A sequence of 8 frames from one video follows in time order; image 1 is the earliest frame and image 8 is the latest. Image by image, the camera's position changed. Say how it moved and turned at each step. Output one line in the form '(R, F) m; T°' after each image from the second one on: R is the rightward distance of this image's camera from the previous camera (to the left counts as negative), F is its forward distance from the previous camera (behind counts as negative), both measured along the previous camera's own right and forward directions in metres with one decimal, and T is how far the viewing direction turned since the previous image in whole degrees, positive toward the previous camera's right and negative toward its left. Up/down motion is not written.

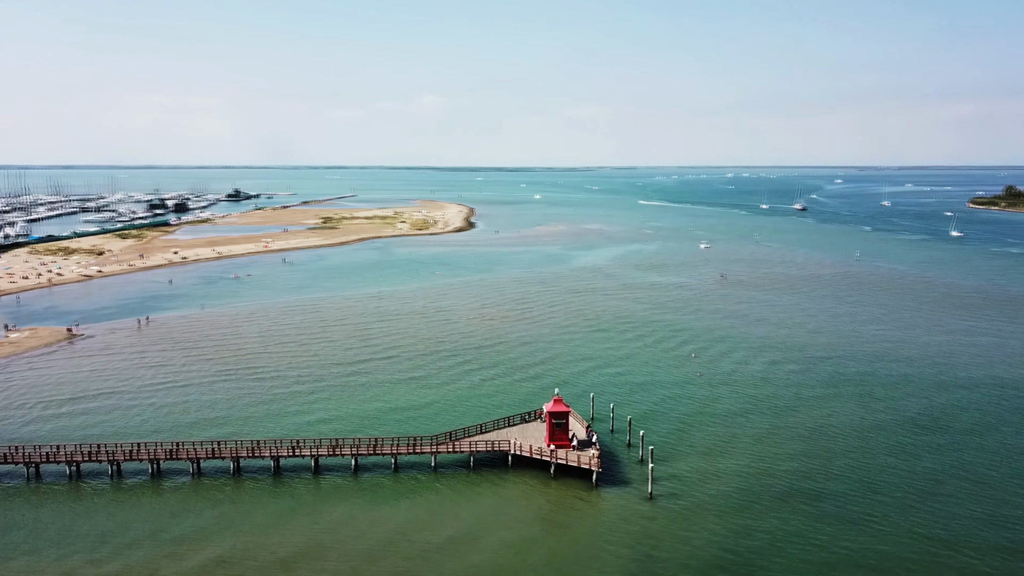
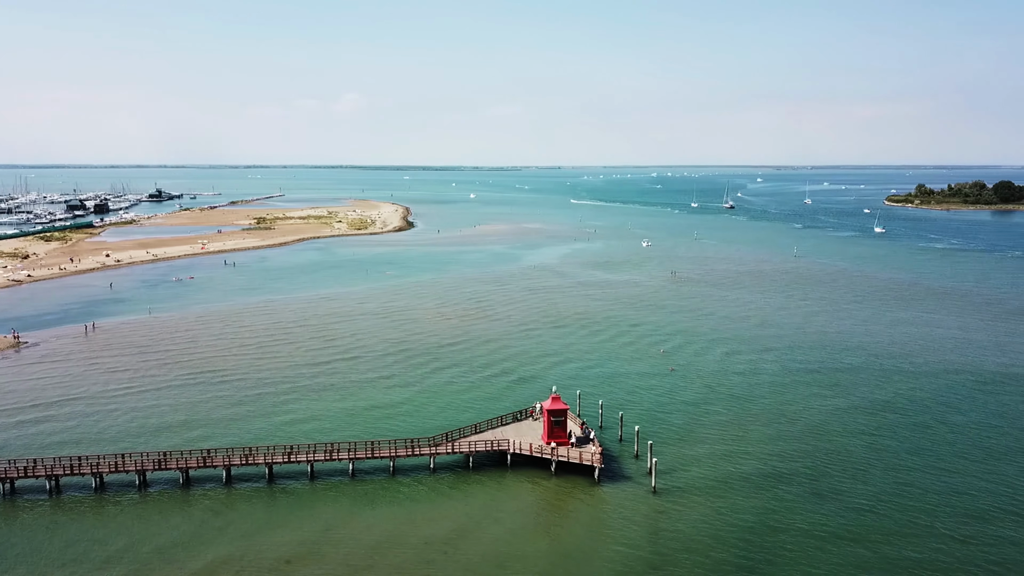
(-2.5, +0.1) m; +5°
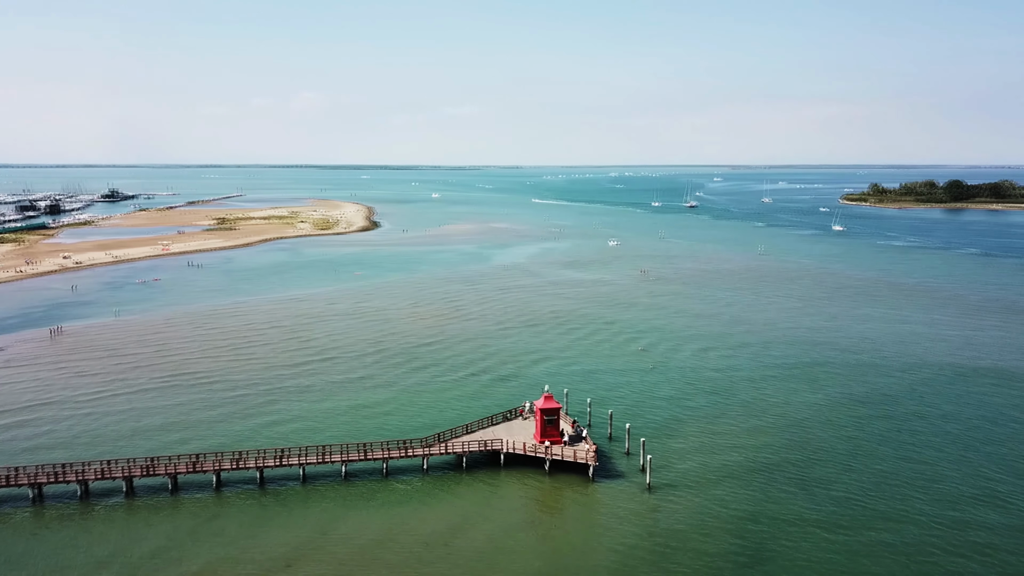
(-1.2, 0.0) m; +3°
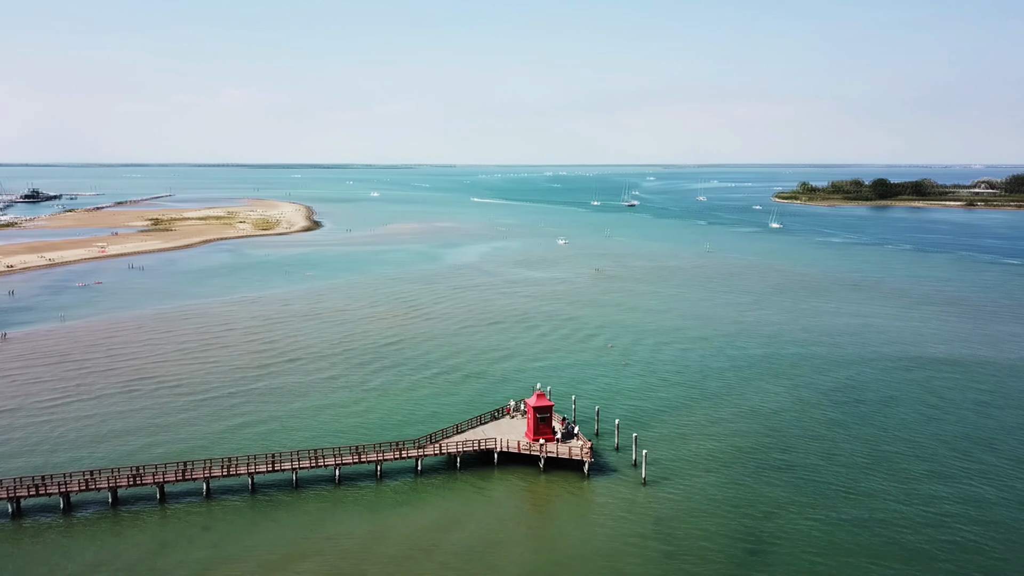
(-2.1, 0.0) m; +5°
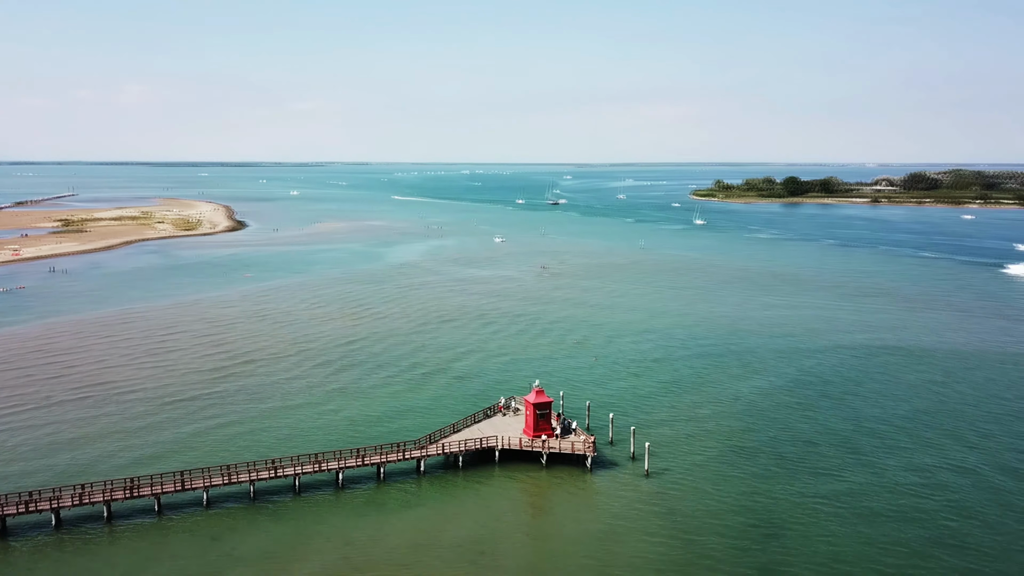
(-3.1, +0.1) m; +6°
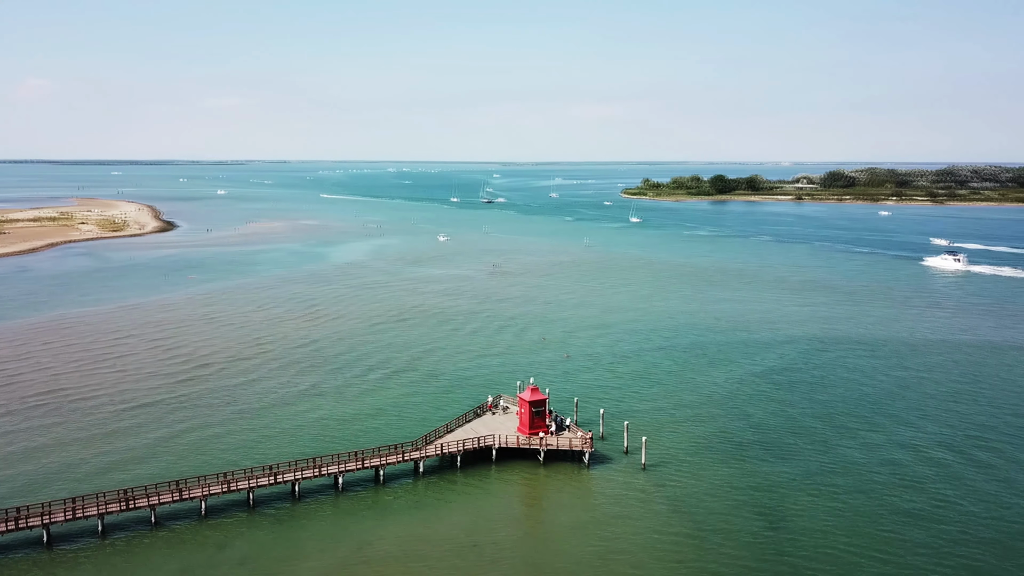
(-2.5, +0.1) m; +5°
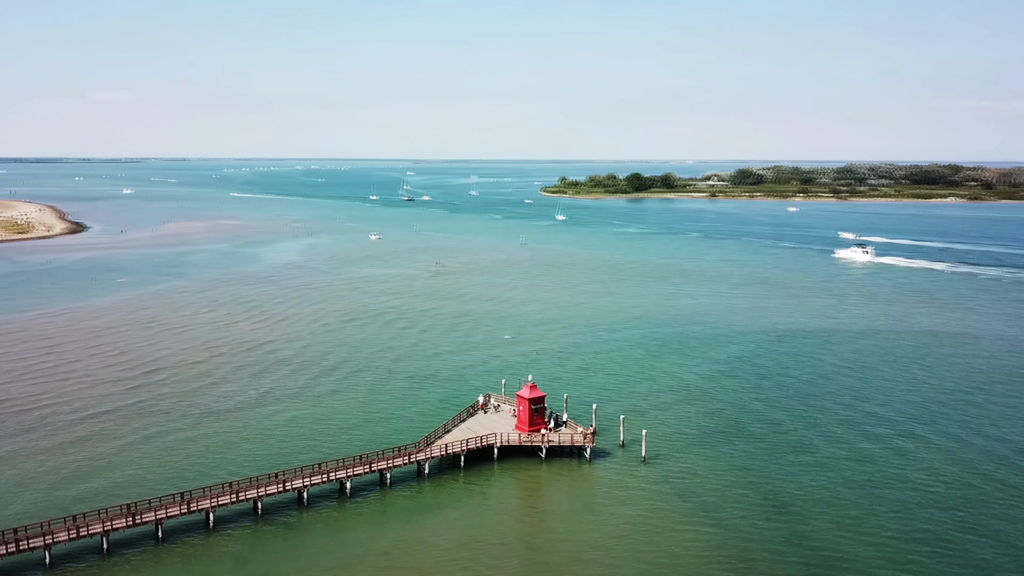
(-3.2, +0.1) m; +6°
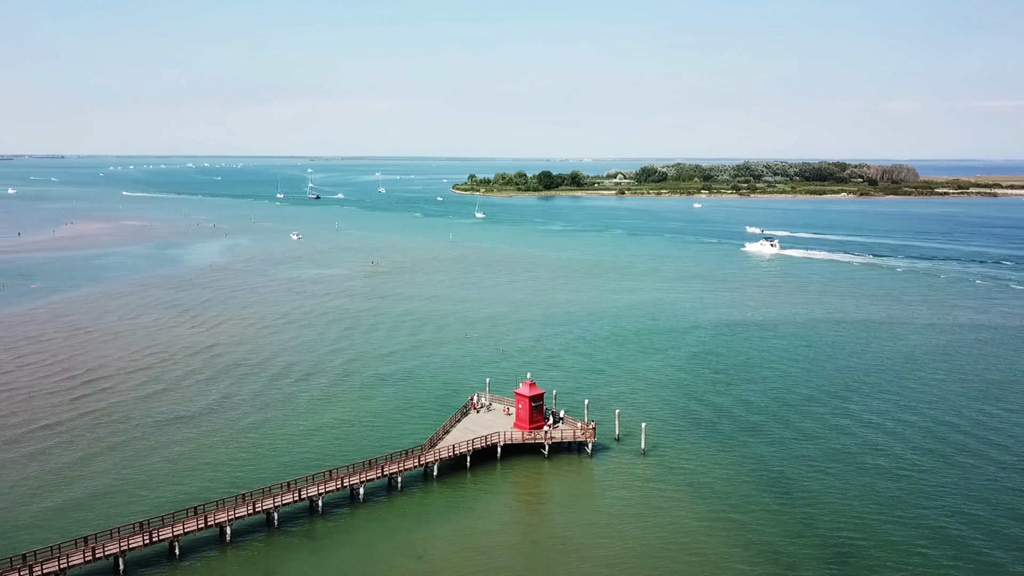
(-3.6, +0.2) m; +7°
